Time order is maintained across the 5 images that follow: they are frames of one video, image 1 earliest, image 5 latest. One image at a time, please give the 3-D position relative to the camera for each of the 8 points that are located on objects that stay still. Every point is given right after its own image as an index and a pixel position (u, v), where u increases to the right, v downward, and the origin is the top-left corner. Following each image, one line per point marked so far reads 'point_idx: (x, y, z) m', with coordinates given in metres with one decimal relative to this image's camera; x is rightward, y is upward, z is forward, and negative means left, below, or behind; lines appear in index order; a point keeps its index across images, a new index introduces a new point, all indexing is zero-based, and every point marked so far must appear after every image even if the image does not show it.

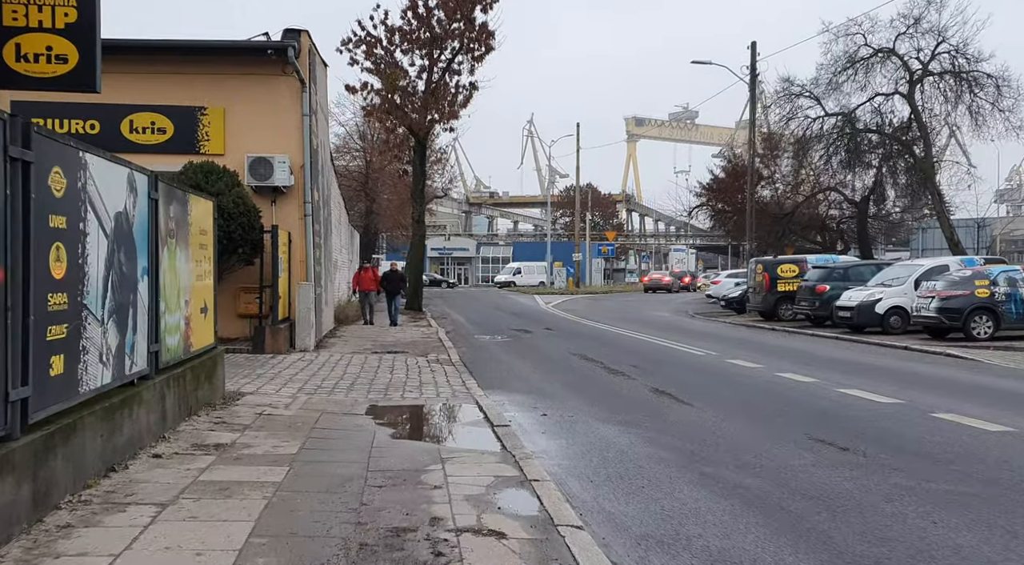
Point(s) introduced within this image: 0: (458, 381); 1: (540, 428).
0: (-0.7, -1.3, +11.8) m
1: (+0.3, -1.3, +8.2) m
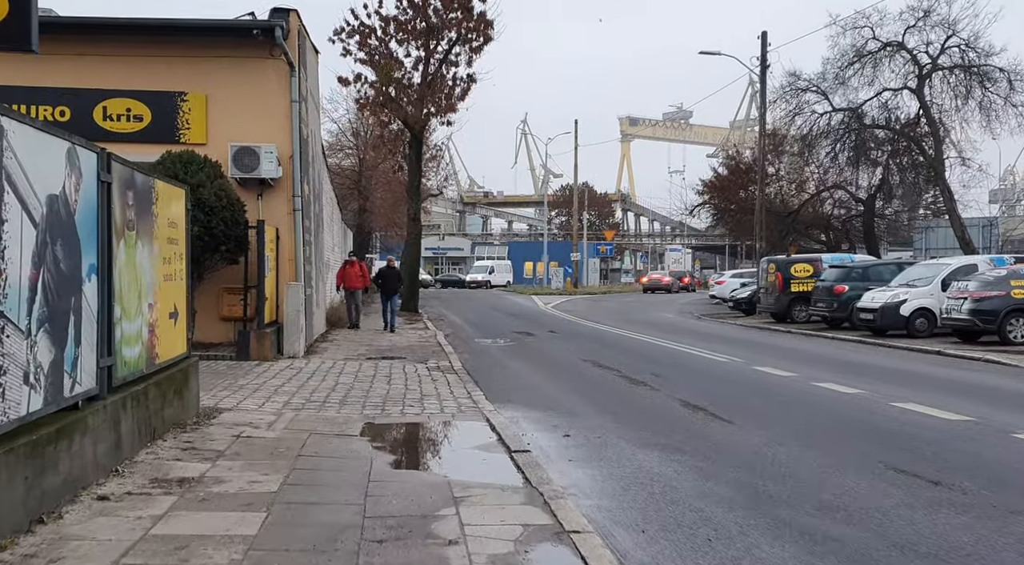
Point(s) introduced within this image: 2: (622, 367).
0: (-0.6, -1.3, +10.6) m
1: (+0.4, -1.3, +7.0) m
2: (+1.7, -1.3, +13.5) m
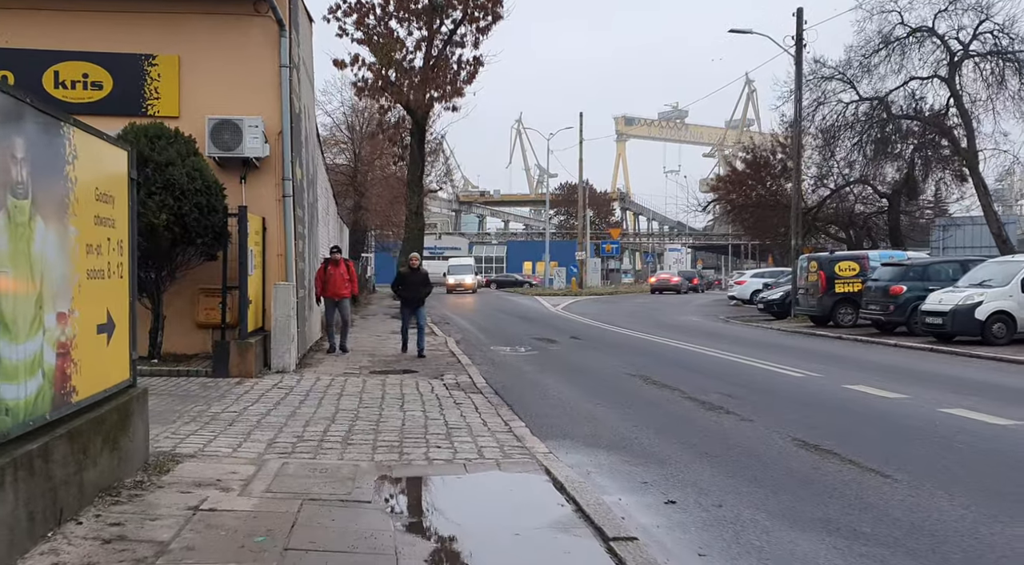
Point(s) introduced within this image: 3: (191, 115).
0: (-0.1, -1.3, +8.2) m
1: (+0.9, -1.3, +4.6) m
2: (+2.1, -1.3, +11.2) m
3: (-4.4, +2.3, +12.3) m
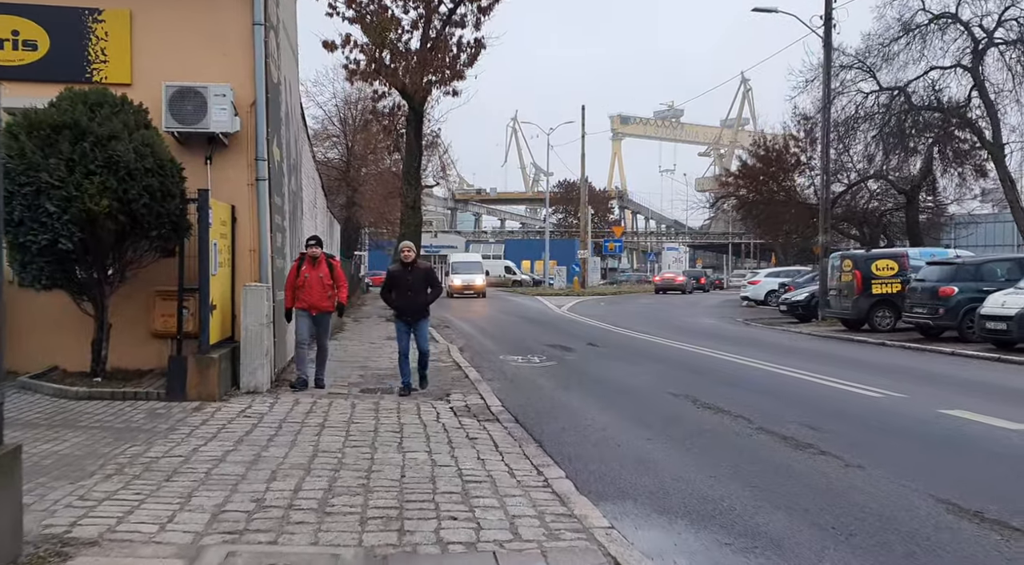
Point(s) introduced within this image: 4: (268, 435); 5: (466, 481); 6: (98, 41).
0: (+0.1, -1.3, +6.2) m
1: (+1.2, -1.4, +2.6) m
2: (+2.4, -1.3, +9.1) m
3: (-4.2, +2.3, +10.2) m
4: (-2.0, -1.2, +7.3) m
5: (-0.3, -1.3, +5.9) m
6: (-4.7, +2.7, +10.0) m
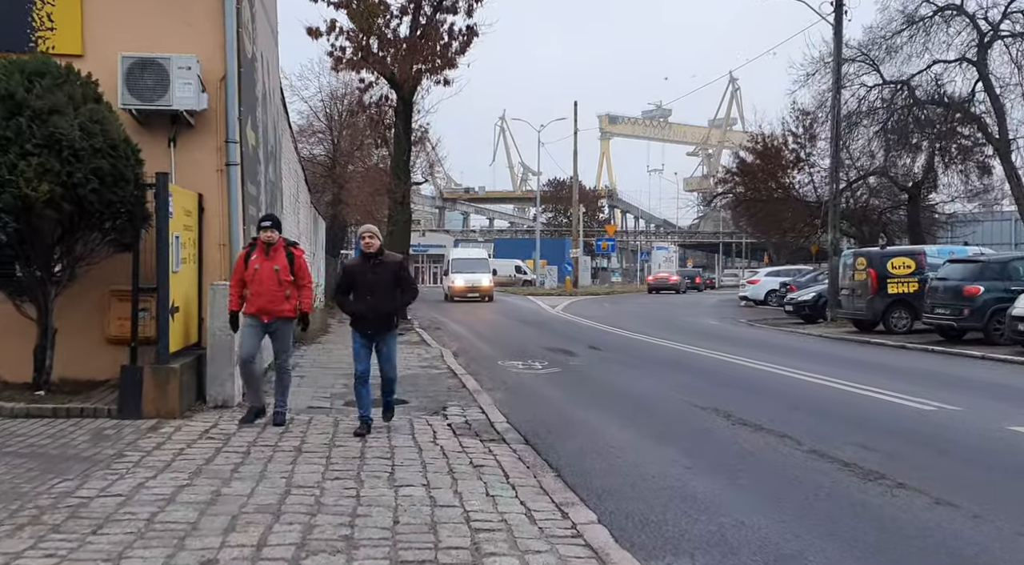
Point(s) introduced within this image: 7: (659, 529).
0: (+0.2, -1.3, +5.0) m
1: (+1.4, -1.3, +1.4) m
2: (+2.4, -1.3, +8.0) m
3: (-4.1, +2.3, +8.9) m
4: (-1.9, -1.2, +6.1) m
5: (-0.2, -1.3, +4.7) m
6: (-4.6, +2.7, +8.7) m
7: (+0.8, -1.3, +4.8) m
